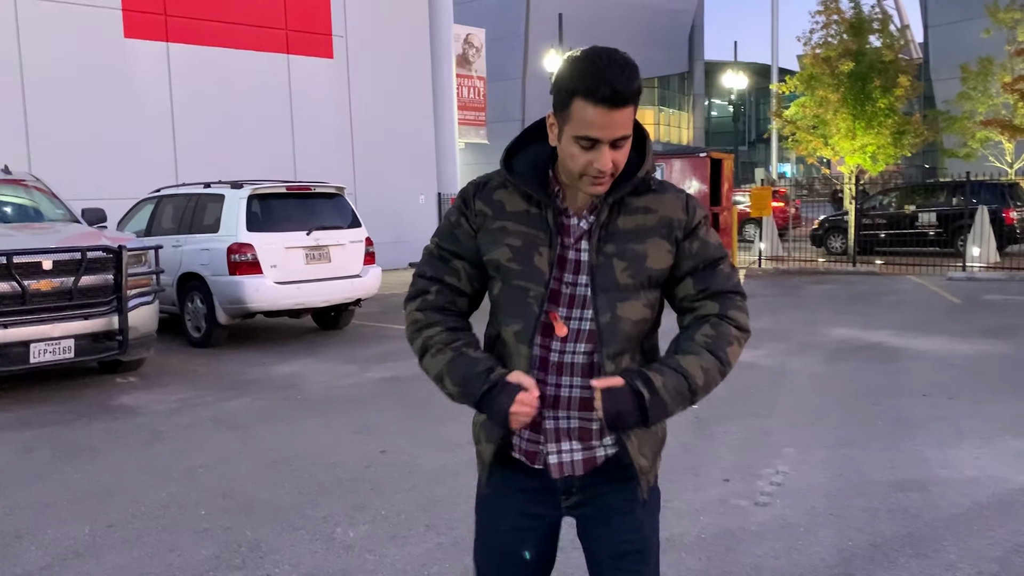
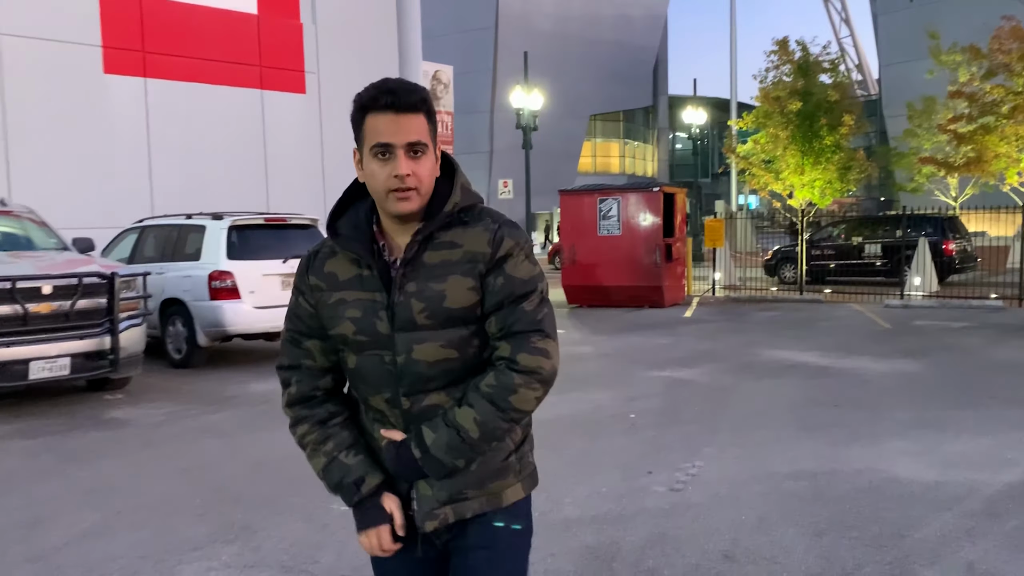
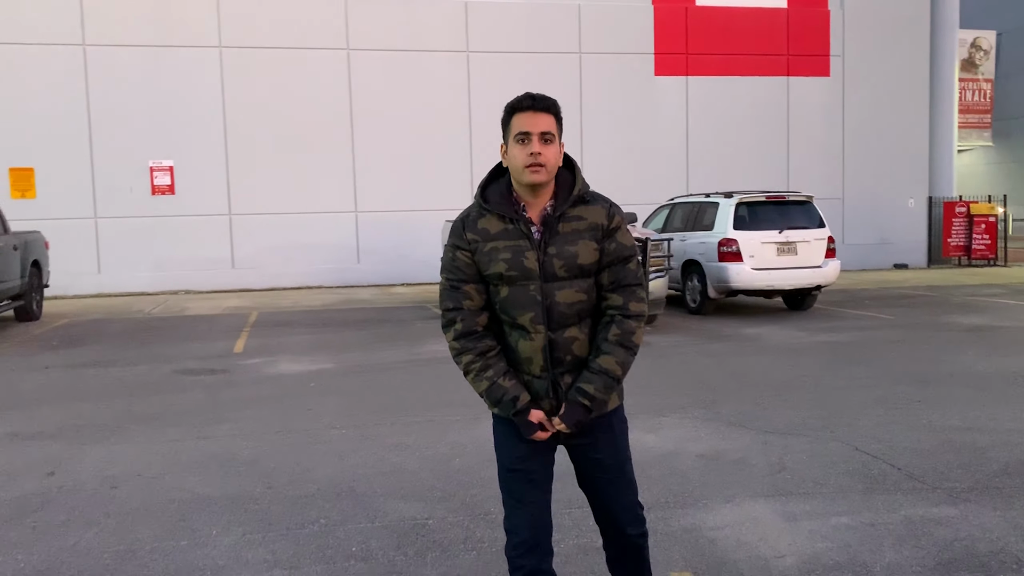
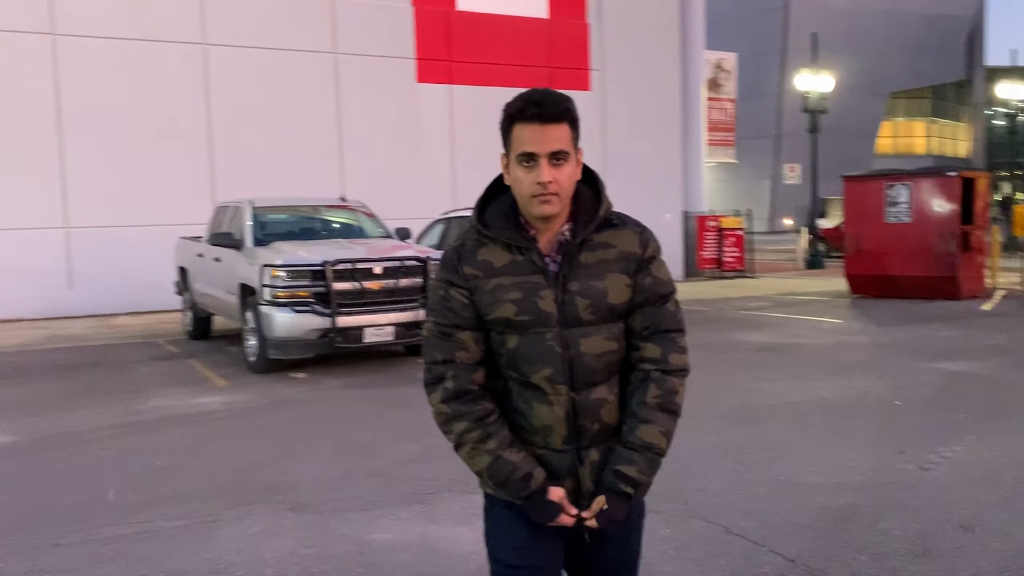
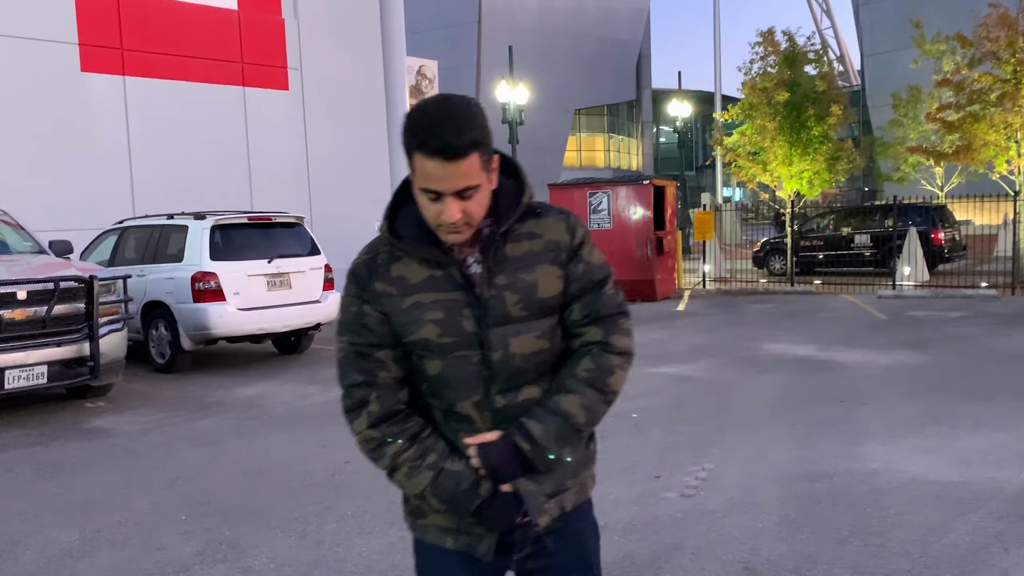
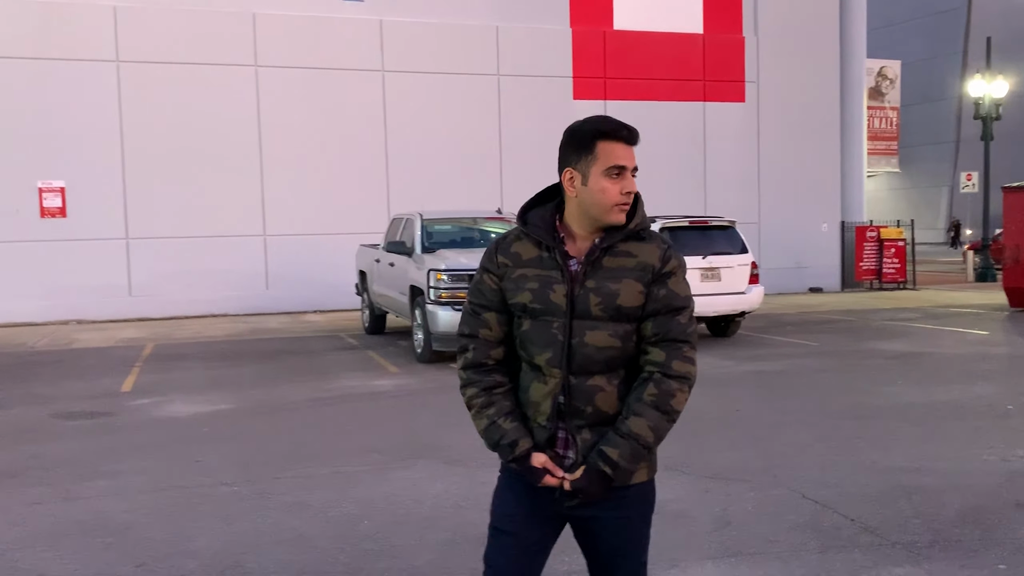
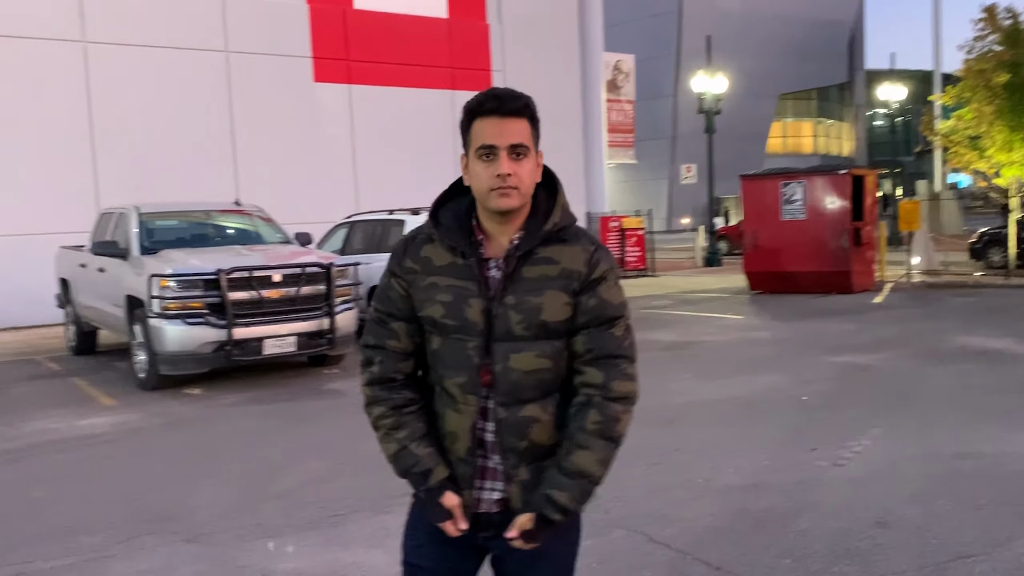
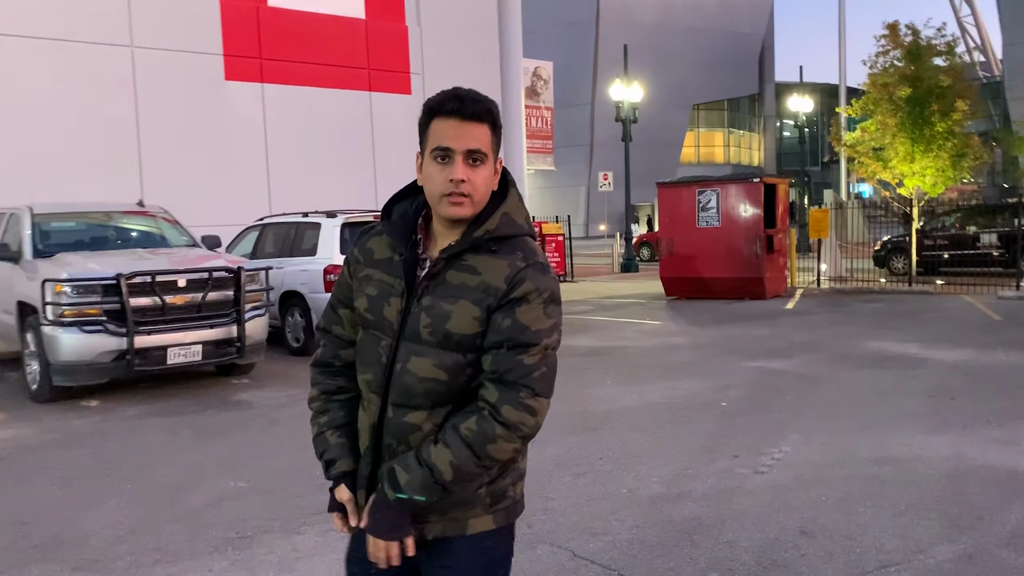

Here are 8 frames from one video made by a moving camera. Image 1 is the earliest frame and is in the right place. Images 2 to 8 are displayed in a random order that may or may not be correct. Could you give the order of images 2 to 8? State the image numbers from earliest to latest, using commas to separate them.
5, 2, 8, 7, 4, 6, 3
